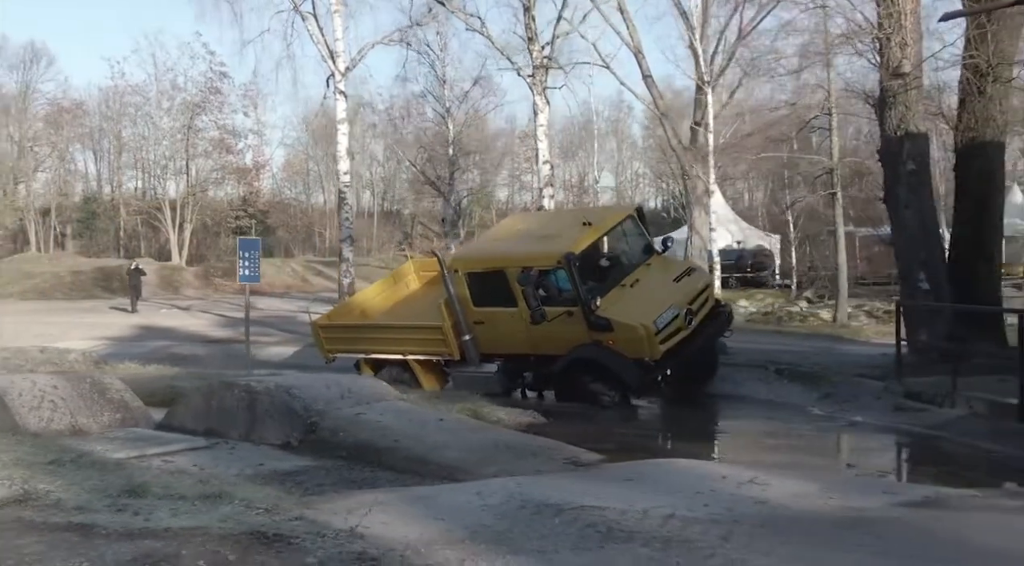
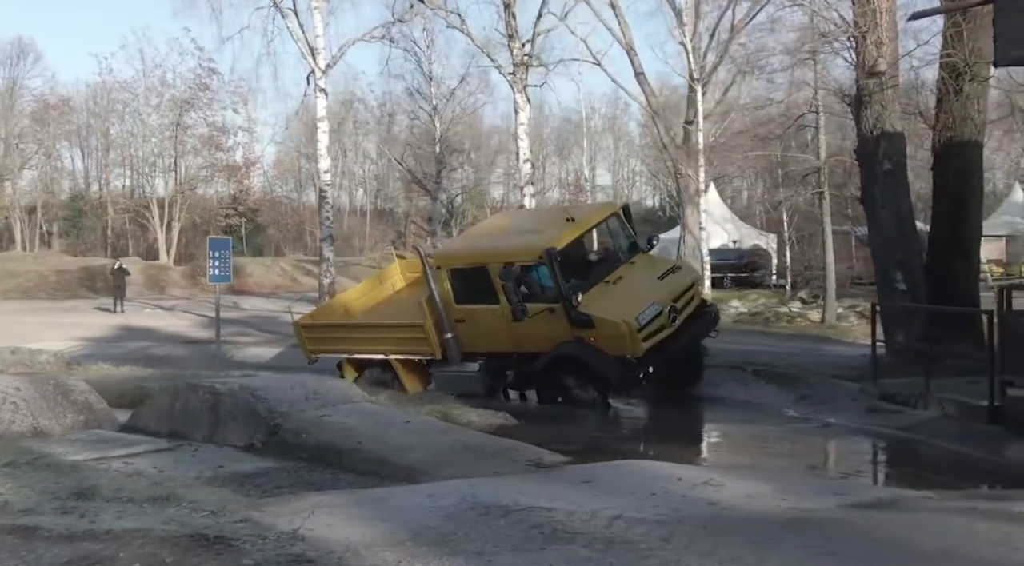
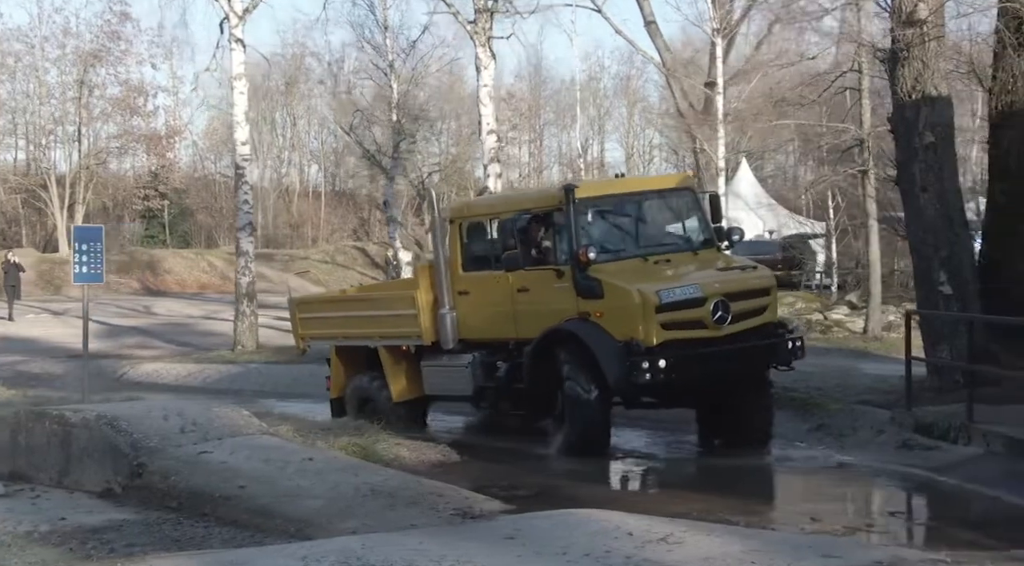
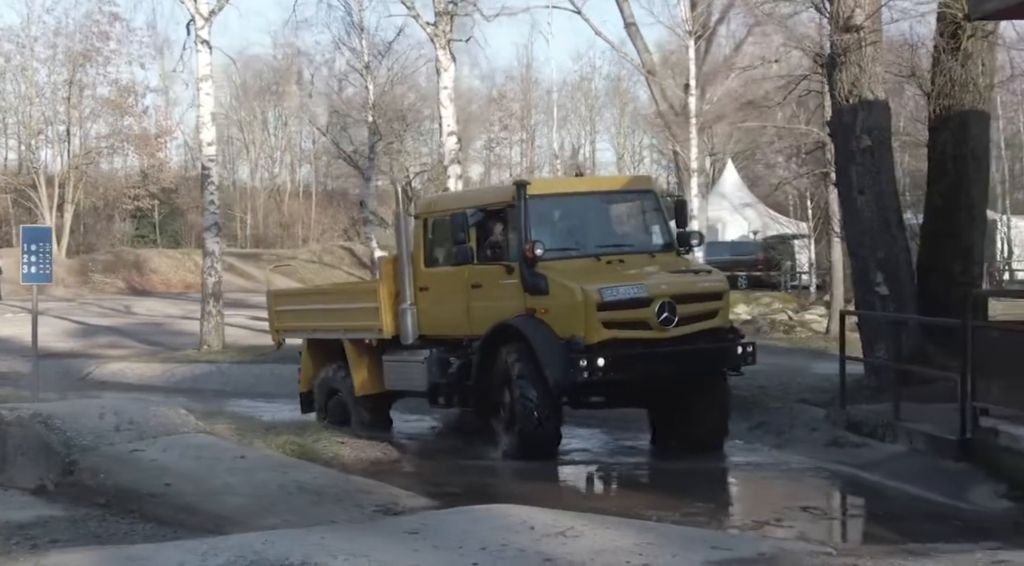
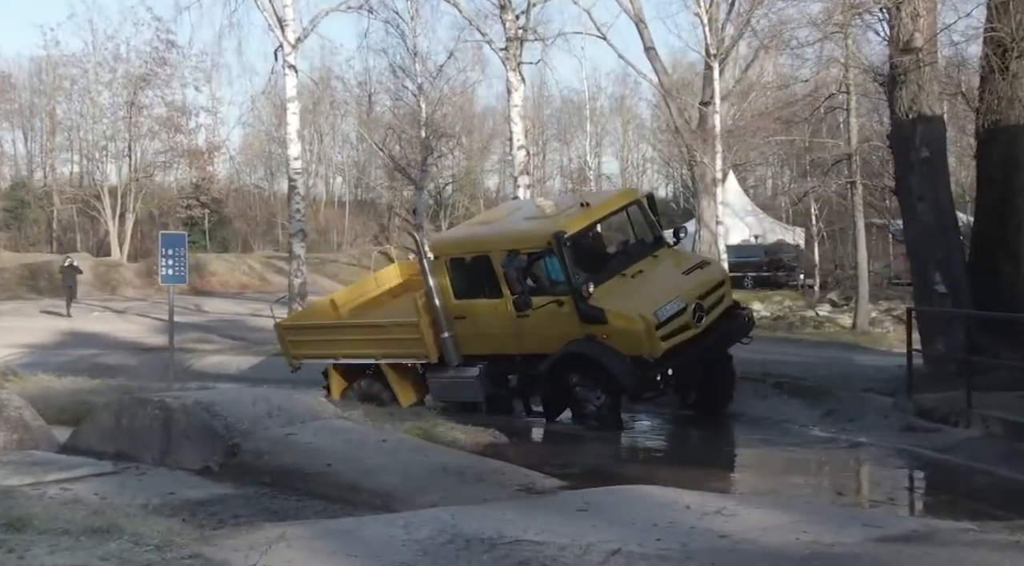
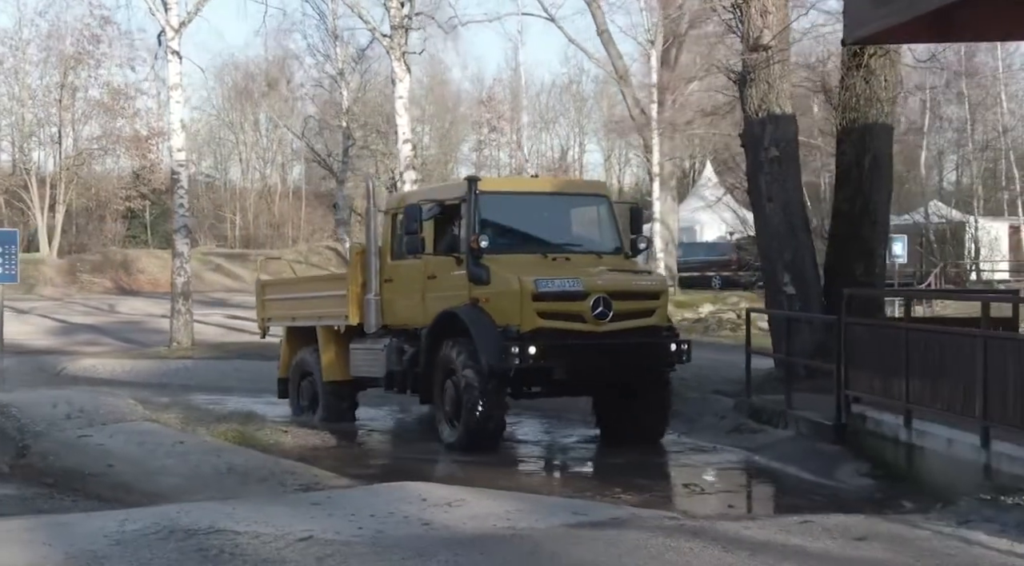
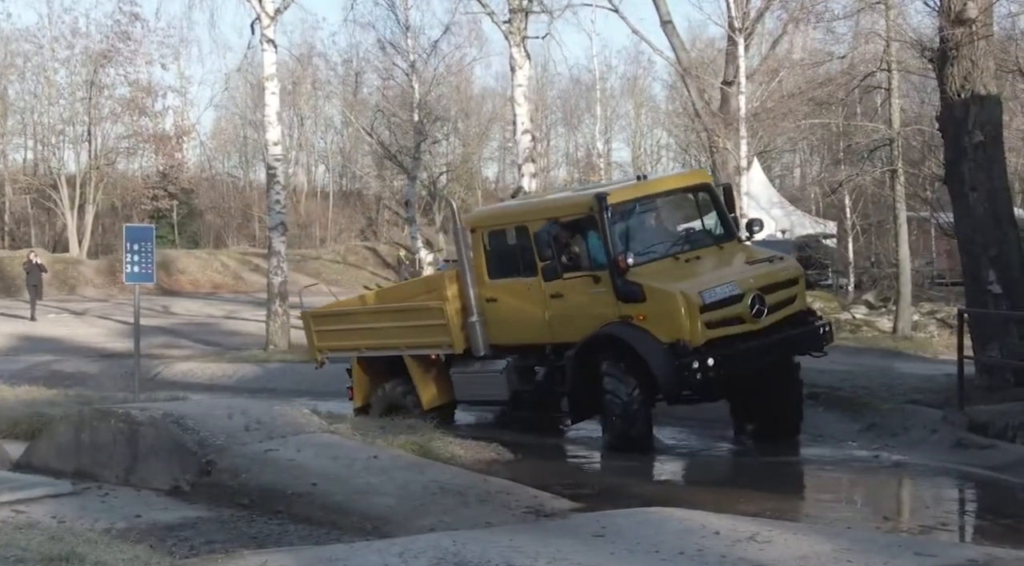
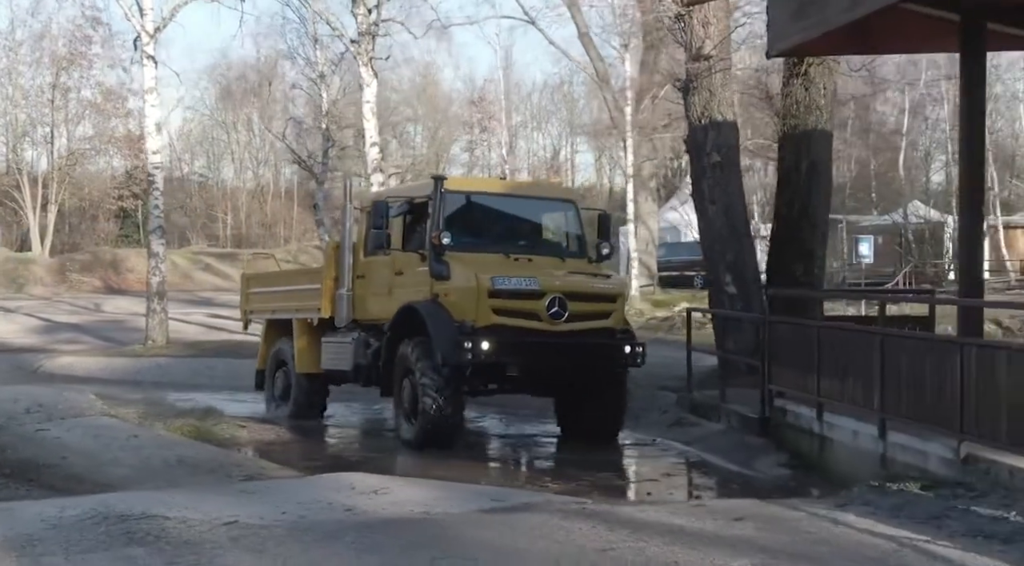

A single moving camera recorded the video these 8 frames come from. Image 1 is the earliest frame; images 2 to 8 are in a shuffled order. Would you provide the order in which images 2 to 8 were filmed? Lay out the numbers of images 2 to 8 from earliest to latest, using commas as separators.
2, 5, 7, 3, 4, 6, 8
